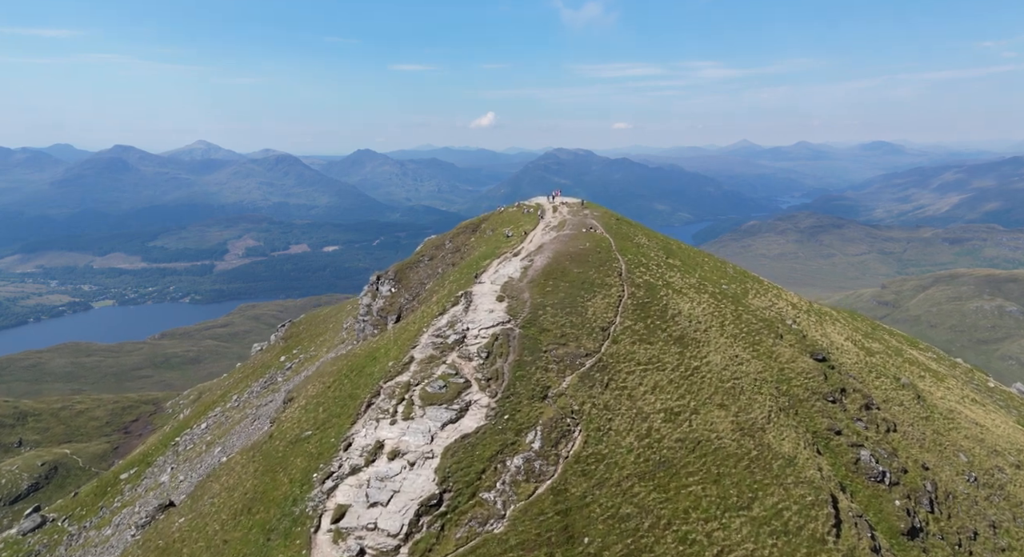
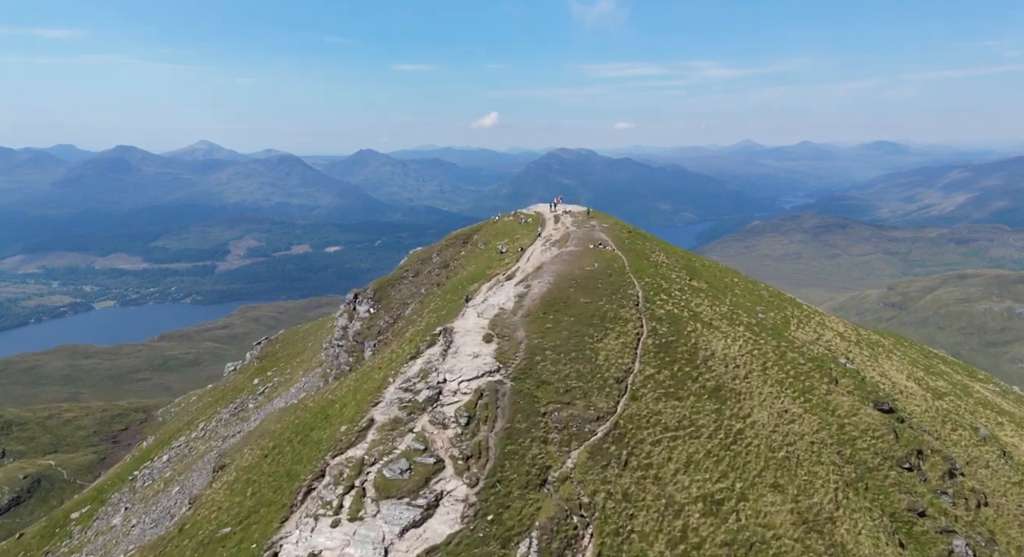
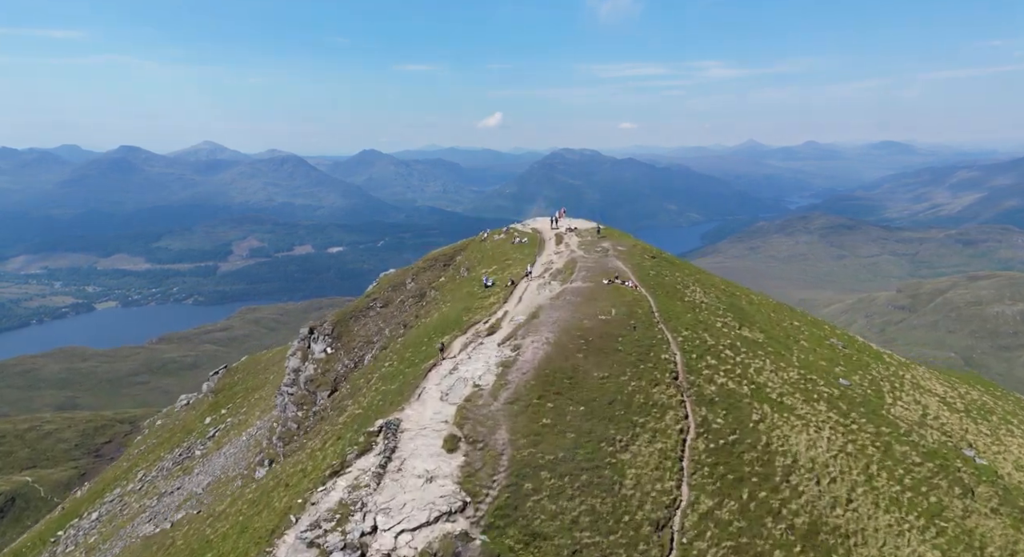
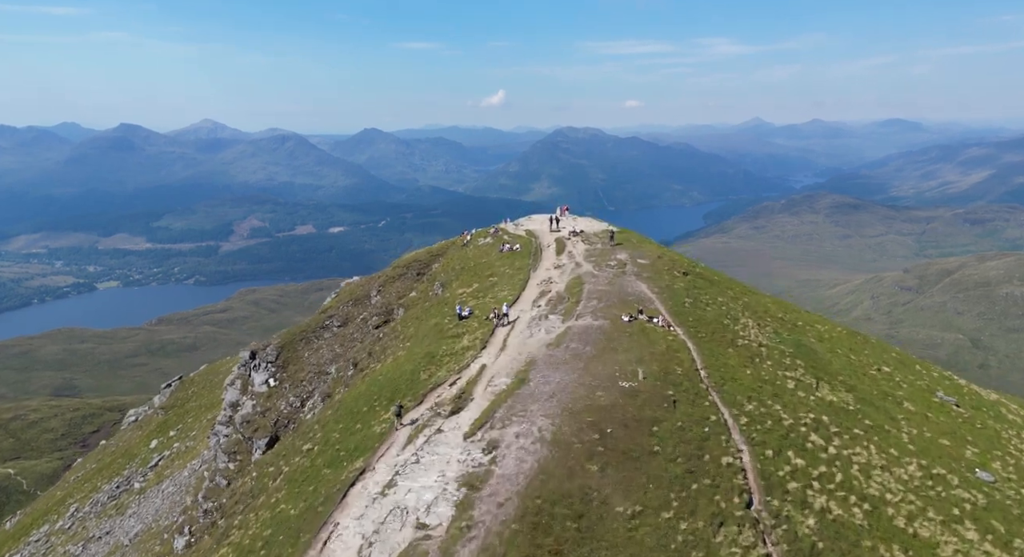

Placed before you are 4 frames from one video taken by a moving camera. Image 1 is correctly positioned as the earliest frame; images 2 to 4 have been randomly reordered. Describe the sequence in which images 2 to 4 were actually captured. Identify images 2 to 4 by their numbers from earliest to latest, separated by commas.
2, 3, 4
